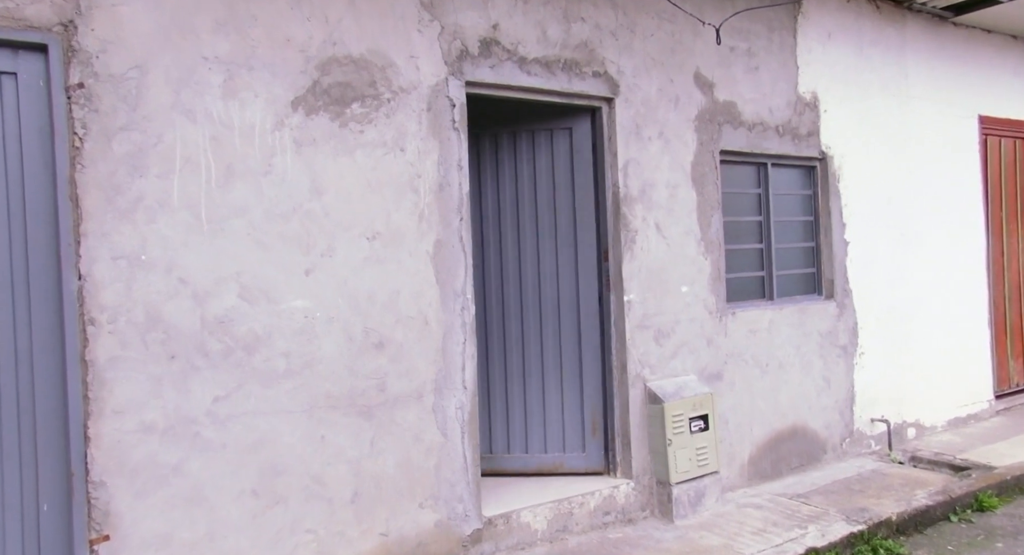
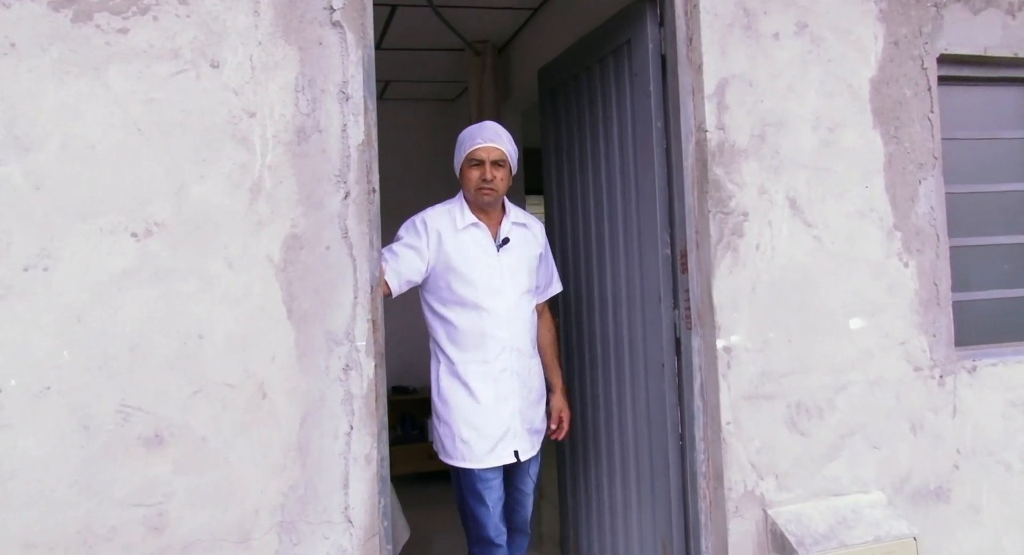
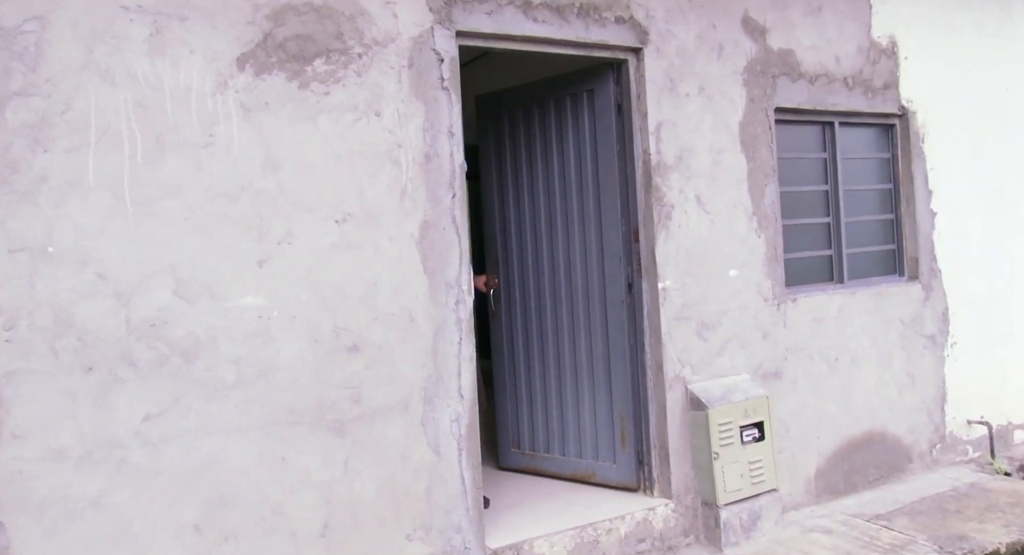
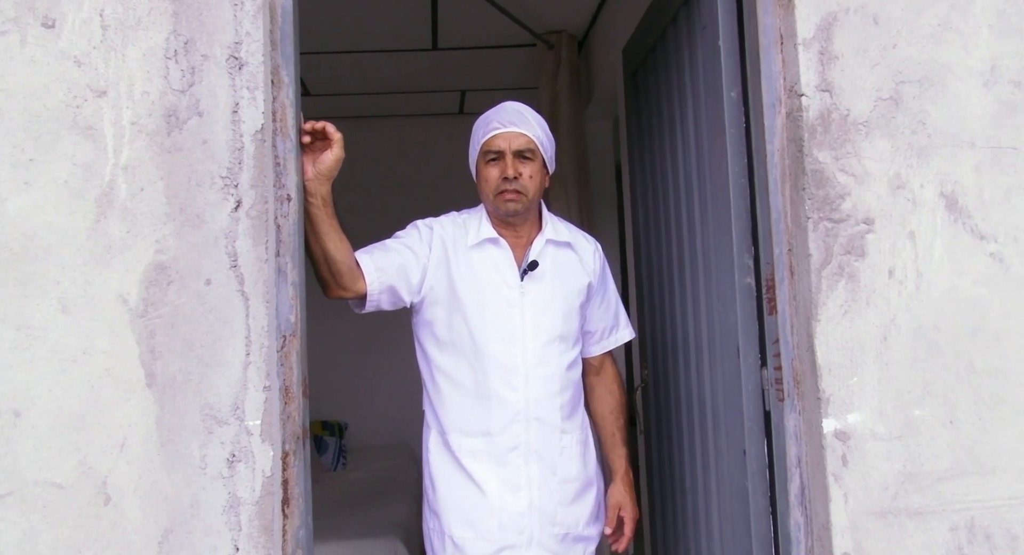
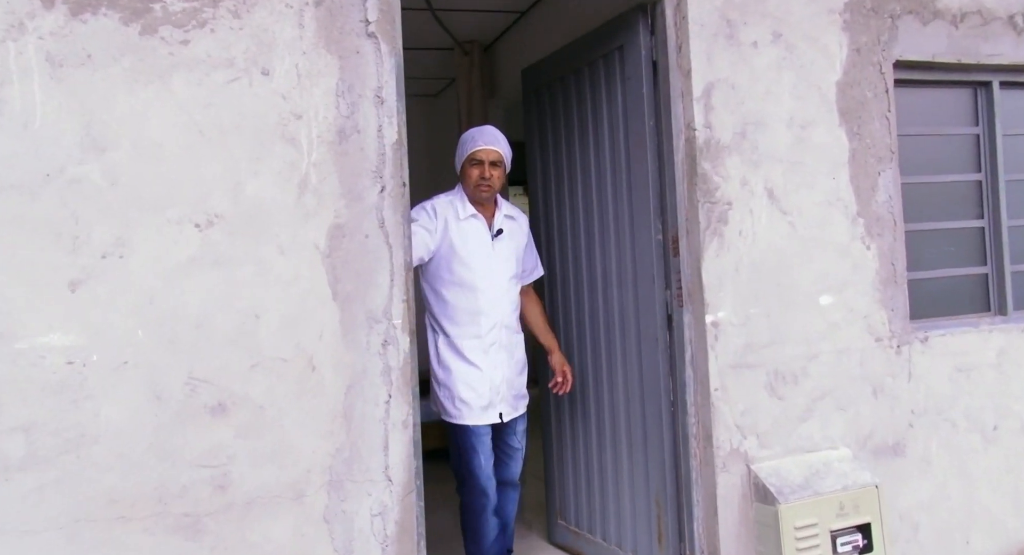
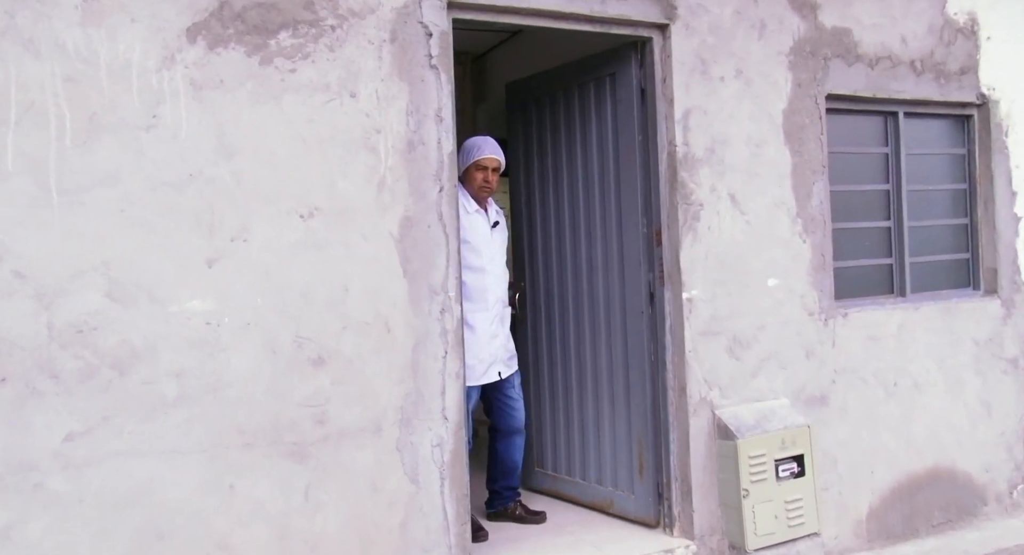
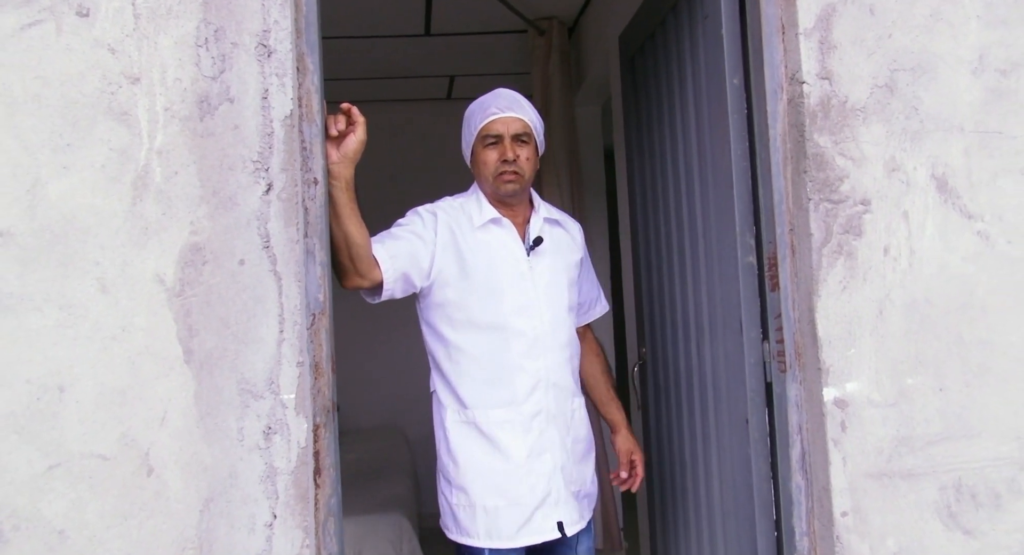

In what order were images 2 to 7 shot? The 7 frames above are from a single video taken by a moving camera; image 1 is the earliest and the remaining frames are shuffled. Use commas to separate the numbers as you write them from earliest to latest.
3, 6, 5, 2, 4, 7
